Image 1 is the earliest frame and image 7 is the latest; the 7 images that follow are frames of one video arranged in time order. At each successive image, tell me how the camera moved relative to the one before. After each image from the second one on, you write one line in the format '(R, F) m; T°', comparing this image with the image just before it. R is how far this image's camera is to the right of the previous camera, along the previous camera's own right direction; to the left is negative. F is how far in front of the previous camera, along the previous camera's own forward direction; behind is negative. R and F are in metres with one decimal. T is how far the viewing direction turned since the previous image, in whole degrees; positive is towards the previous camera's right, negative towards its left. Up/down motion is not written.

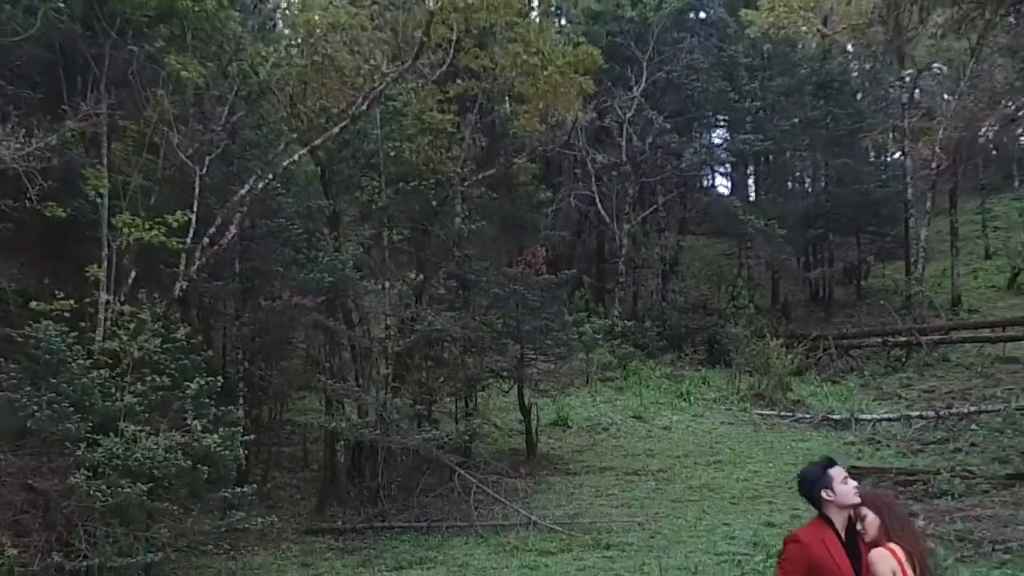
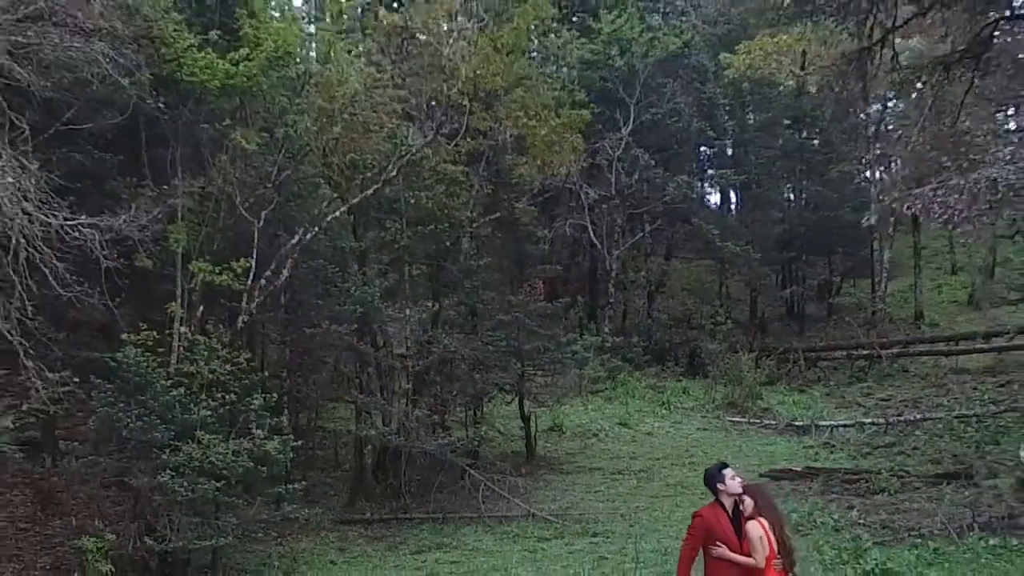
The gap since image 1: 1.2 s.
(0.0, -1.7) m; 0°
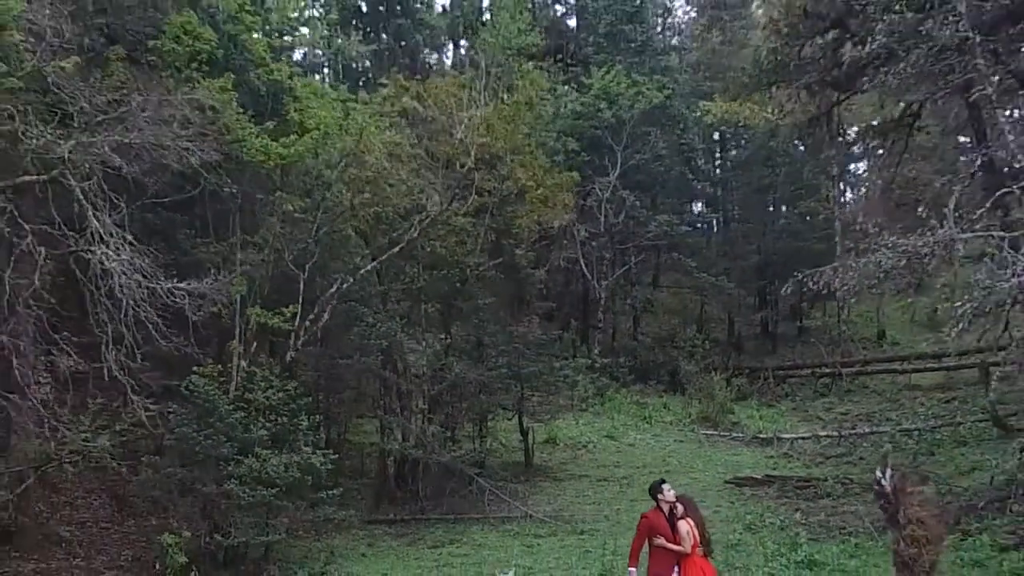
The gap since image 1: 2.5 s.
(0.0, -2.0) m; 0°
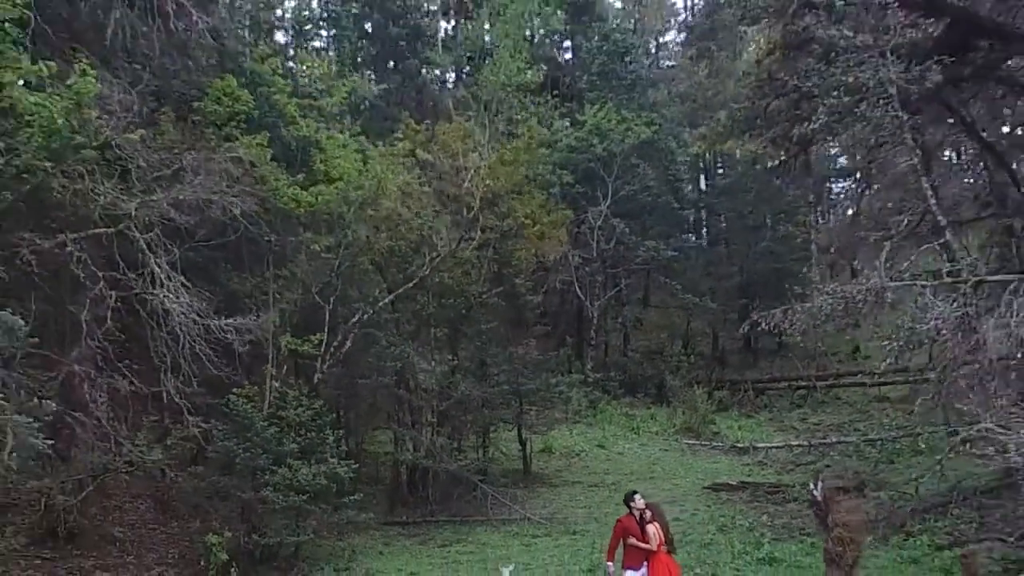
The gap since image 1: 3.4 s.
(0.0, -1.6) m; 0°
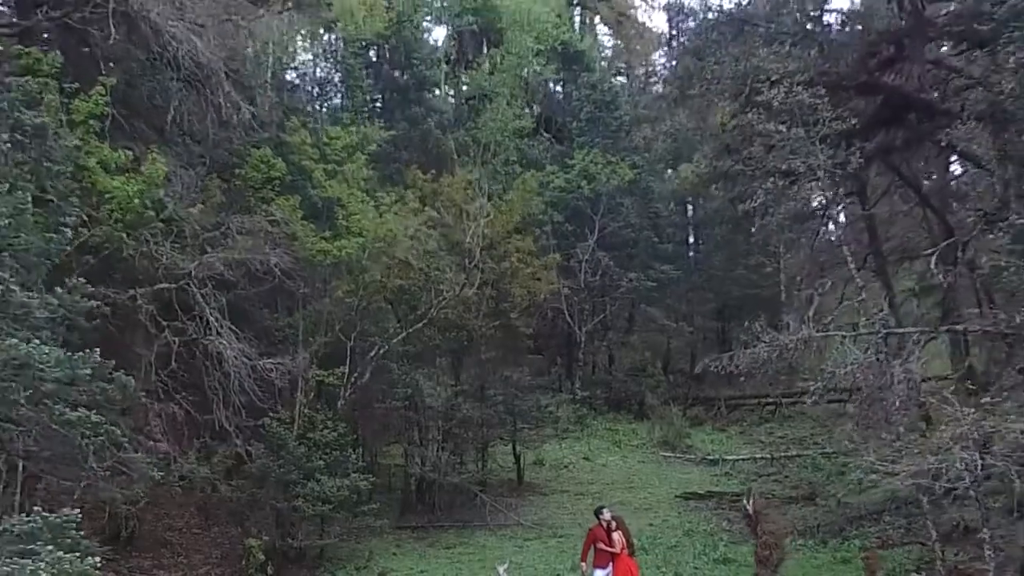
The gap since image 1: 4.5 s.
(0.0, -2.2) m; 0°
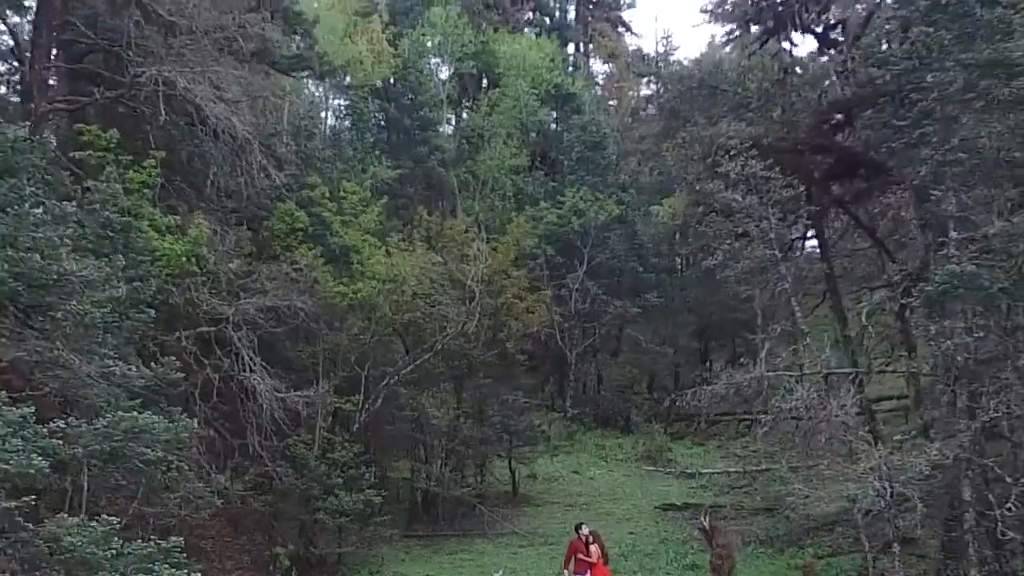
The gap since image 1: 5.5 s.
(+0.1, -2.0) m; 0°
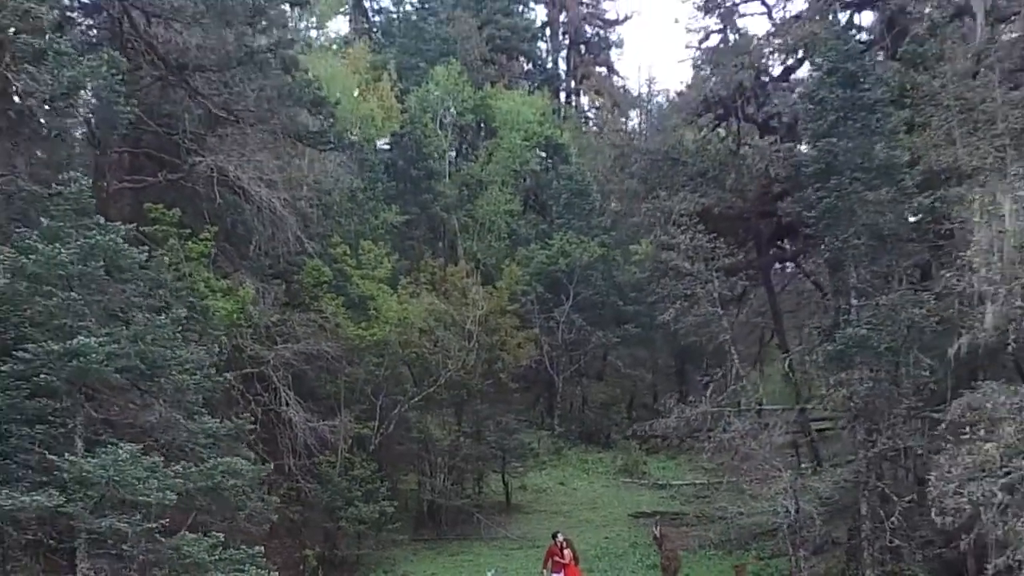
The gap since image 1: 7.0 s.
(+0.1, -3.2) m; 0°
